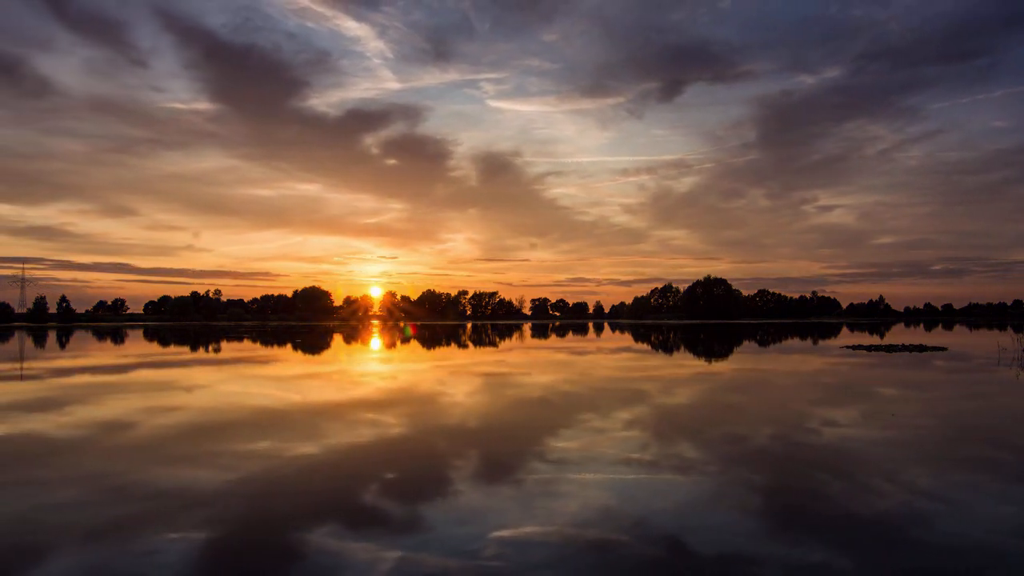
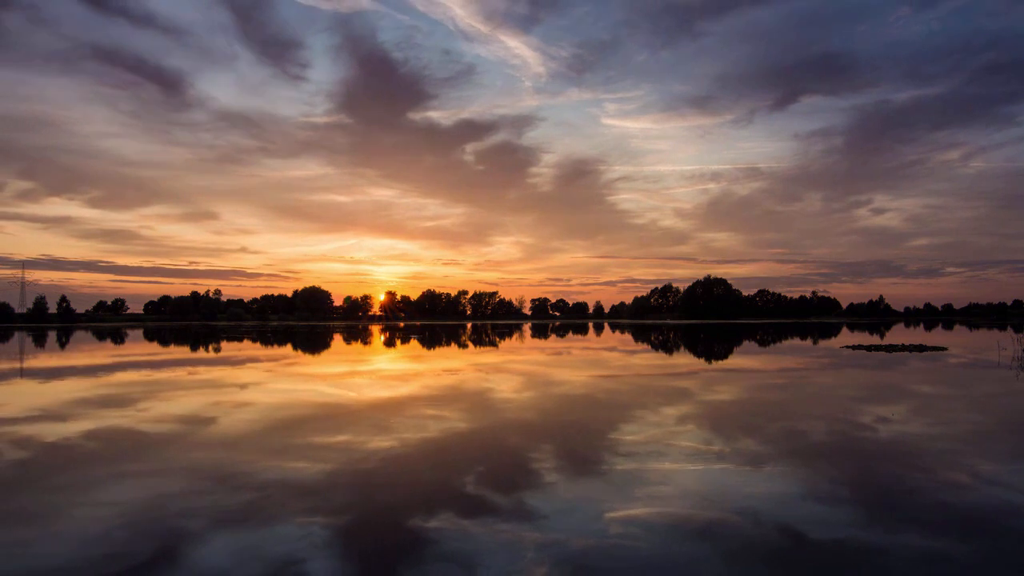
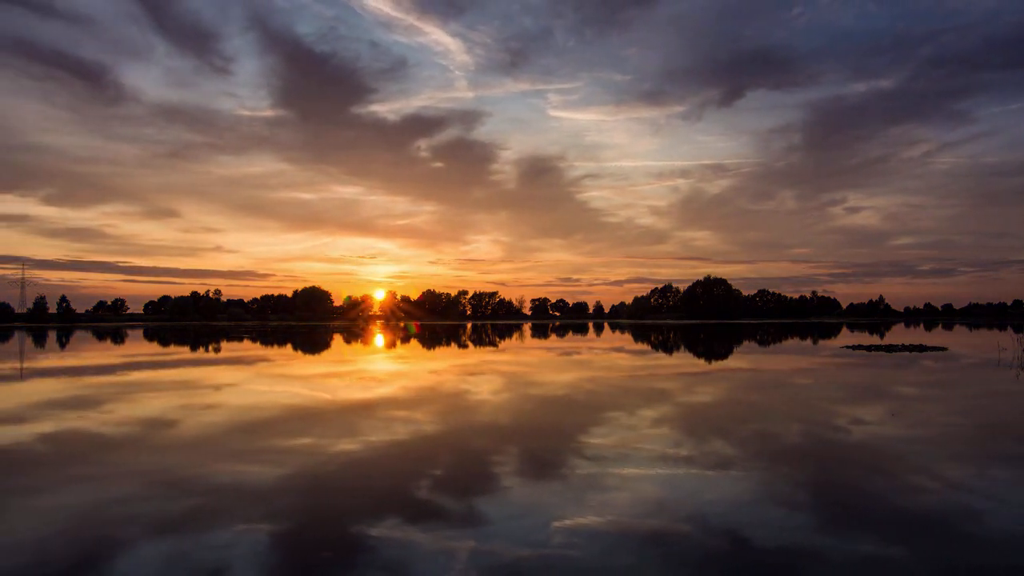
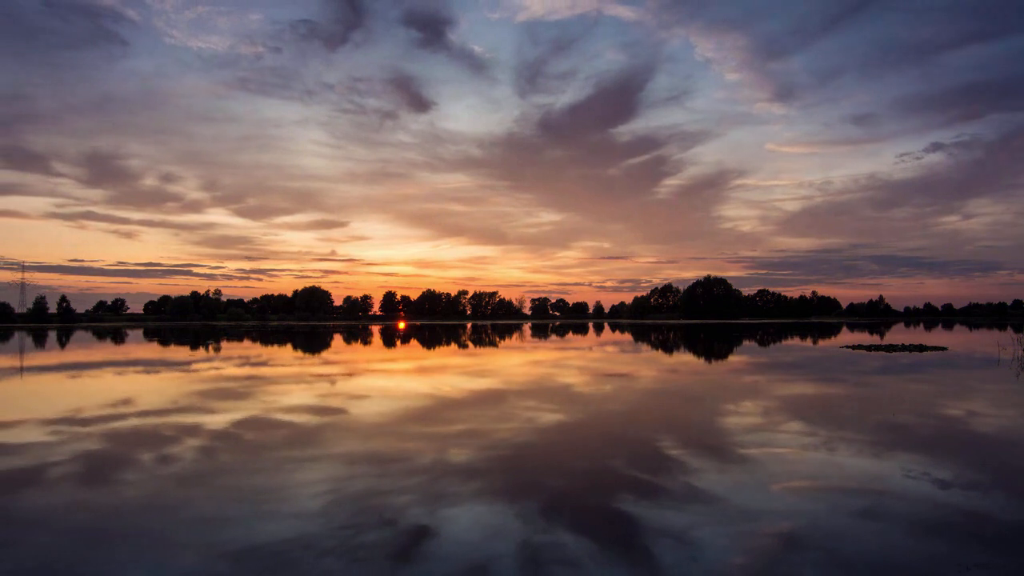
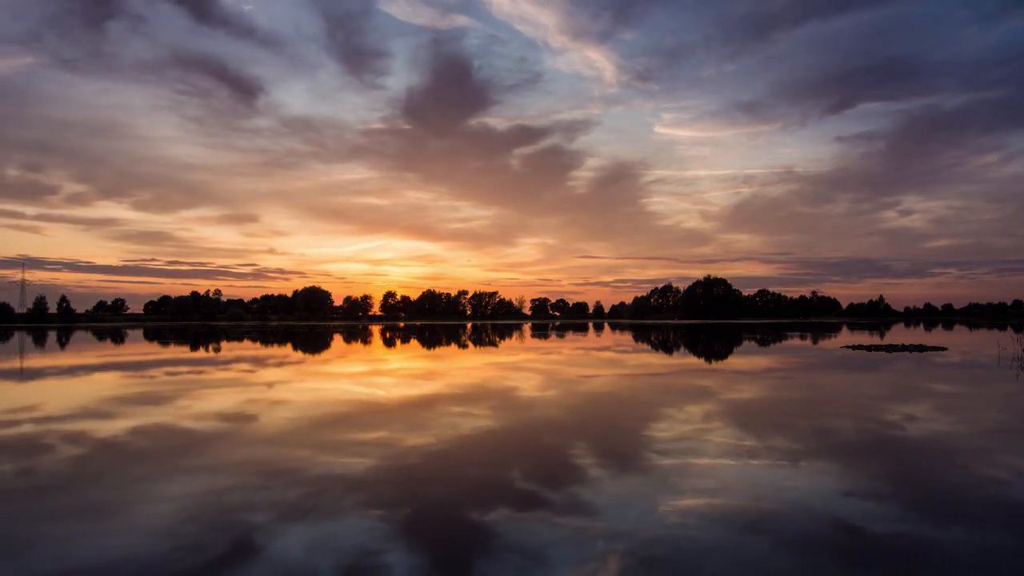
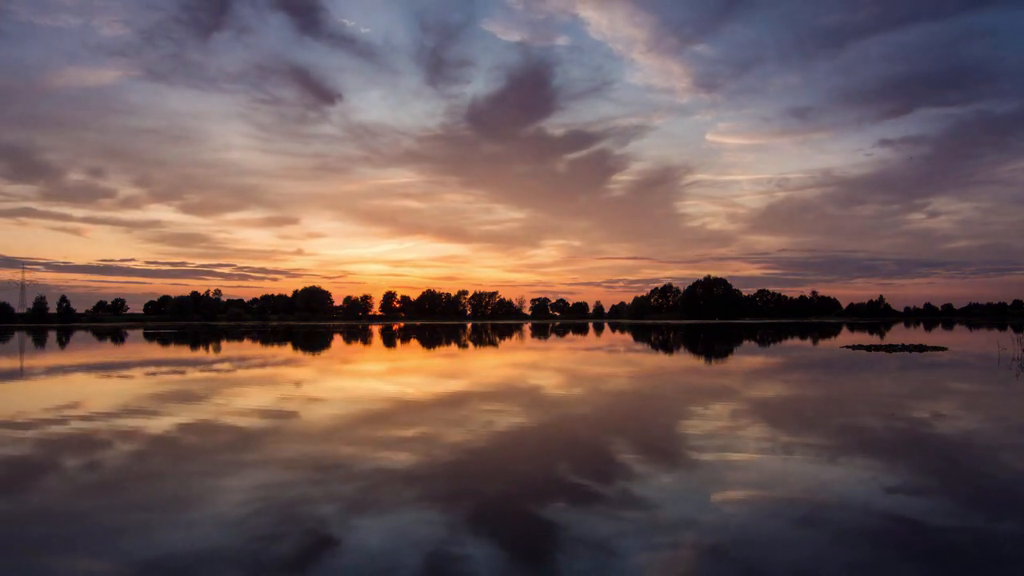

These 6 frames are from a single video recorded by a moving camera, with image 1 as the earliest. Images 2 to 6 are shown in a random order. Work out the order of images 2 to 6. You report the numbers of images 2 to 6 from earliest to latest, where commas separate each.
3, 2, 5, 6, 4
